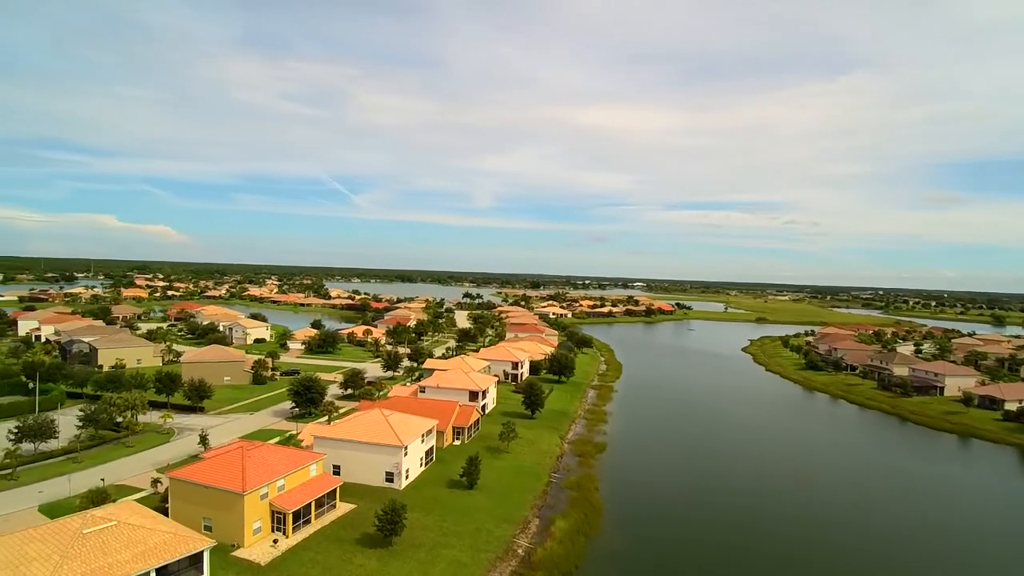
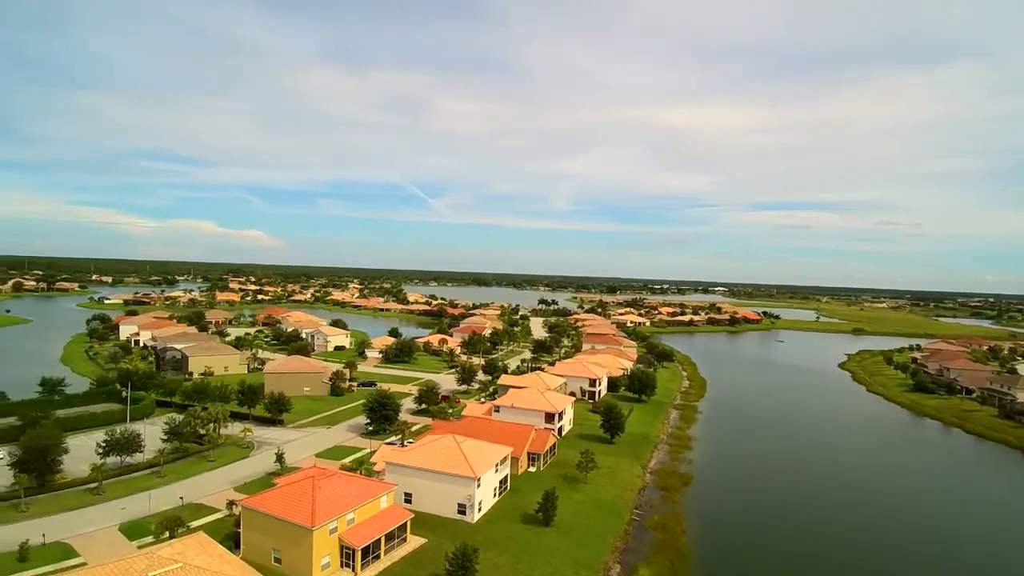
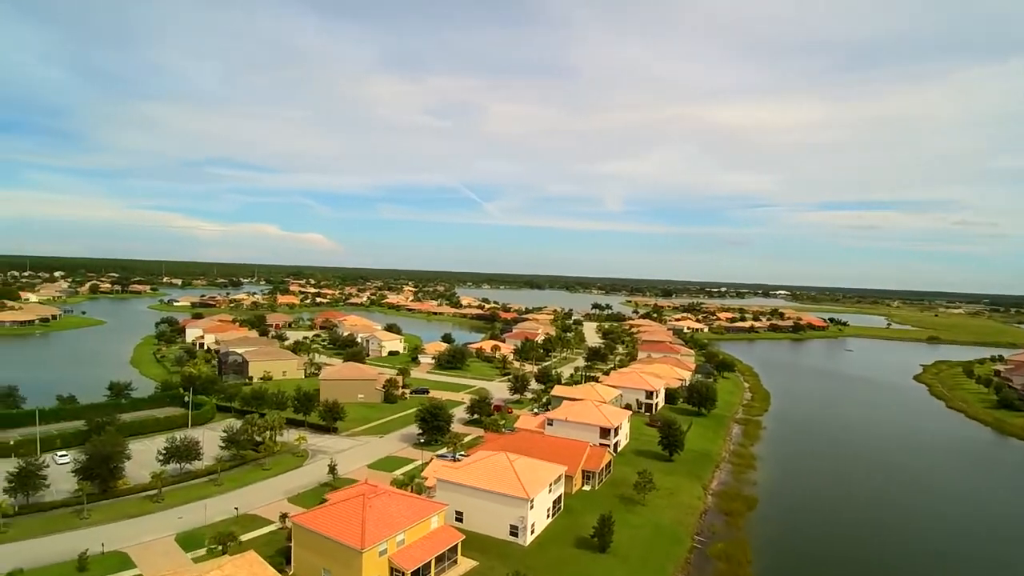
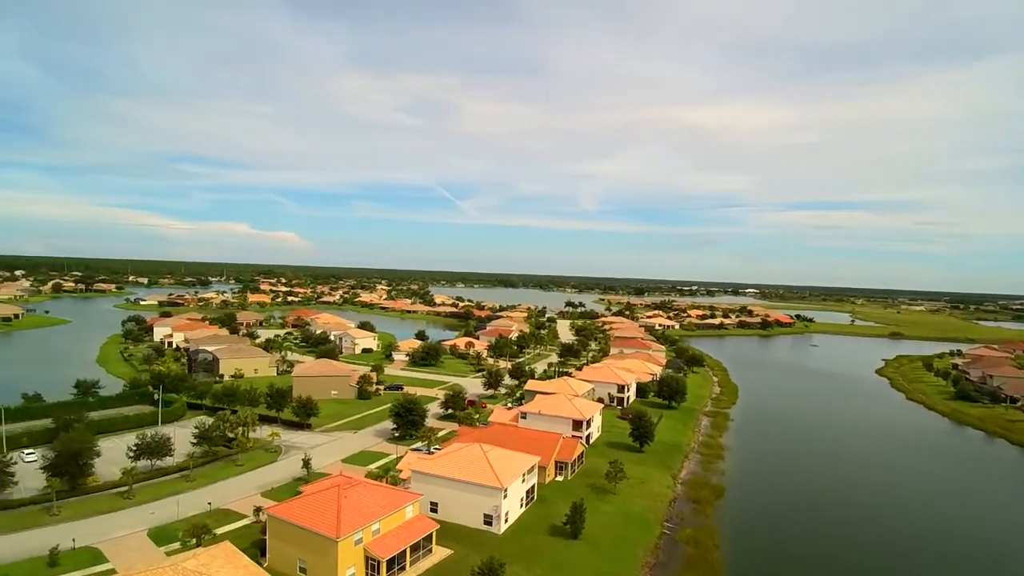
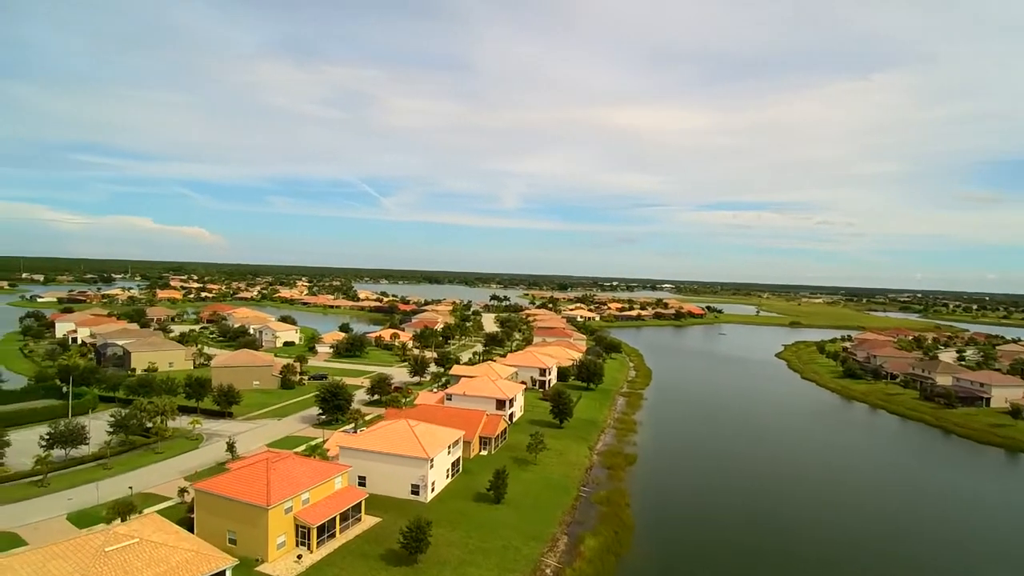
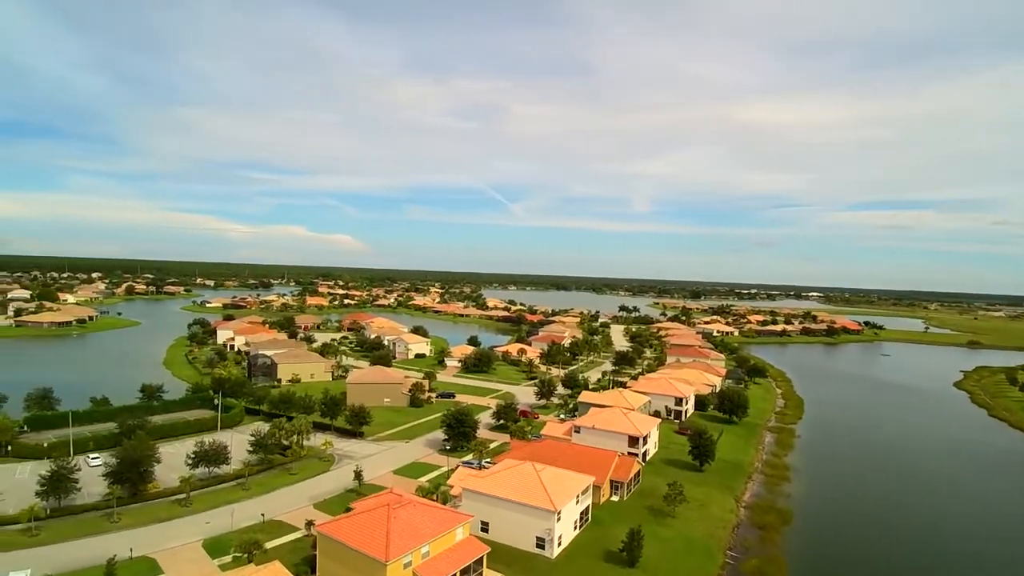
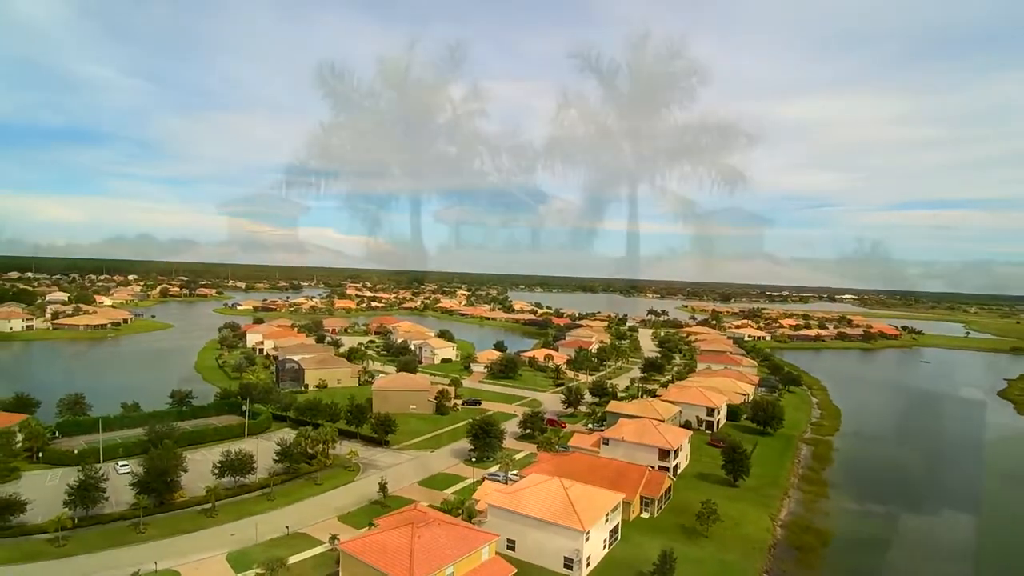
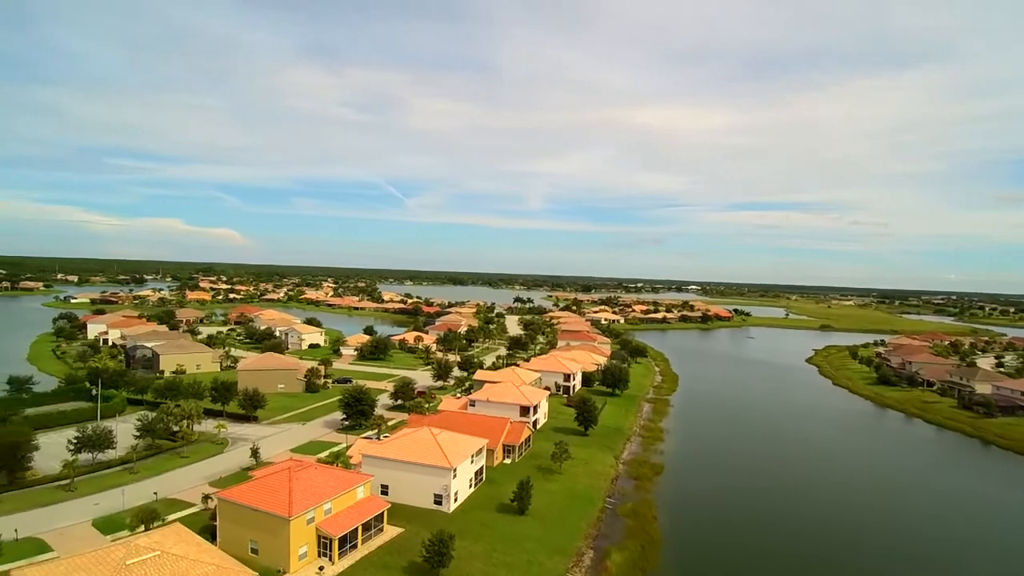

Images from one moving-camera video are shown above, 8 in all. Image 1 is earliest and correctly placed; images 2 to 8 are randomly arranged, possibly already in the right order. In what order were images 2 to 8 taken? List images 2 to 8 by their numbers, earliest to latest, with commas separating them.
5, 8, 2, 4, 3, 6, 7
